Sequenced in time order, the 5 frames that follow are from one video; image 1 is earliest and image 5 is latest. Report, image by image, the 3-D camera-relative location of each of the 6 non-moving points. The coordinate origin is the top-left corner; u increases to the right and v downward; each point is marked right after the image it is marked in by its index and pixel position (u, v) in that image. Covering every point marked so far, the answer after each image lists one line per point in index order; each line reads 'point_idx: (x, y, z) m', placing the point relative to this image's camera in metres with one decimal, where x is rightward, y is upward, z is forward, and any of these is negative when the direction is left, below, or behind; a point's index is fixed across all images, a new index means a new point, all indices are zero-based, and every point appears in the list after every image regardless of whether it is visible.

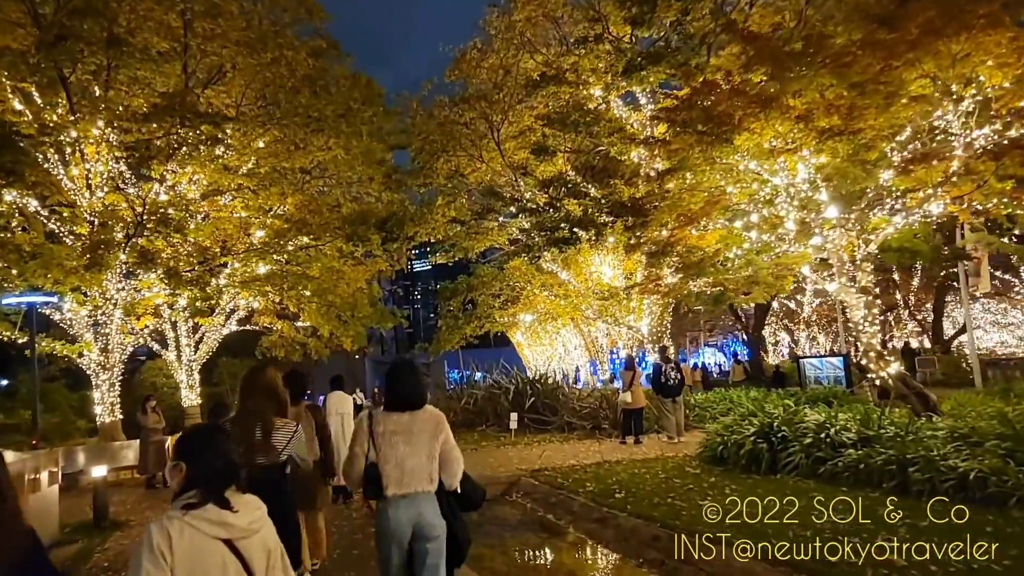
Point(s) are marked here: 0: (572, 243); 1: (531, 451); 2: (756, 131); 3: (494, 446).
0: (+1.0, +0.7, +12.1) m
1: (+0.4, -2.9, +12.8) m
2: (+3.1, +2.0, +8.9) m
3: (-0.3, -3.0, +13.8) m
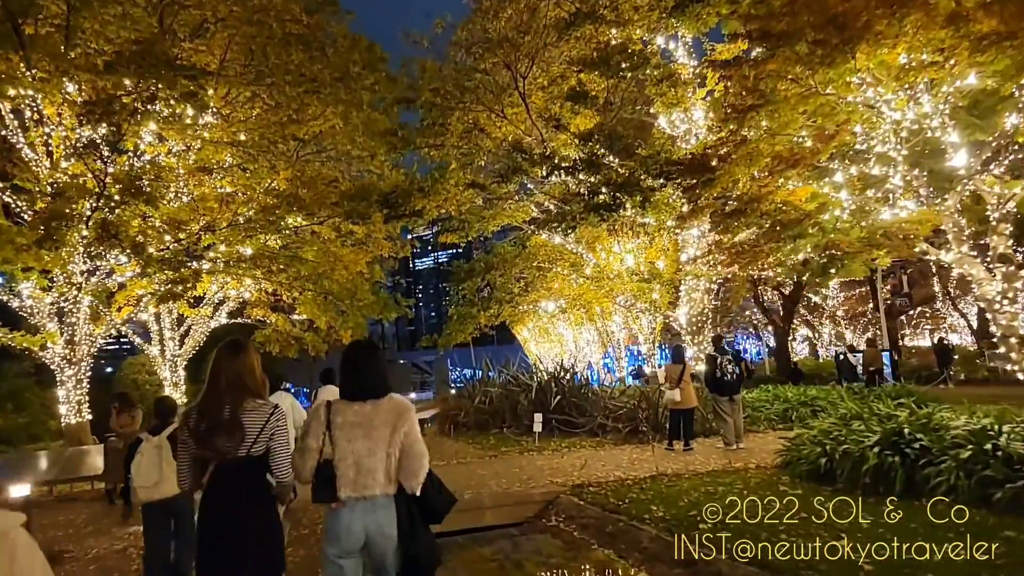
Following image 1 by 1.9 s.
0: (+1.4, +1.1, +10.1) m
1: (+0.8, -2.6, +10.8) m
2: (+3.5, +2.3, +6.9) m
3: (+0.1, -2.7, +11.8) m
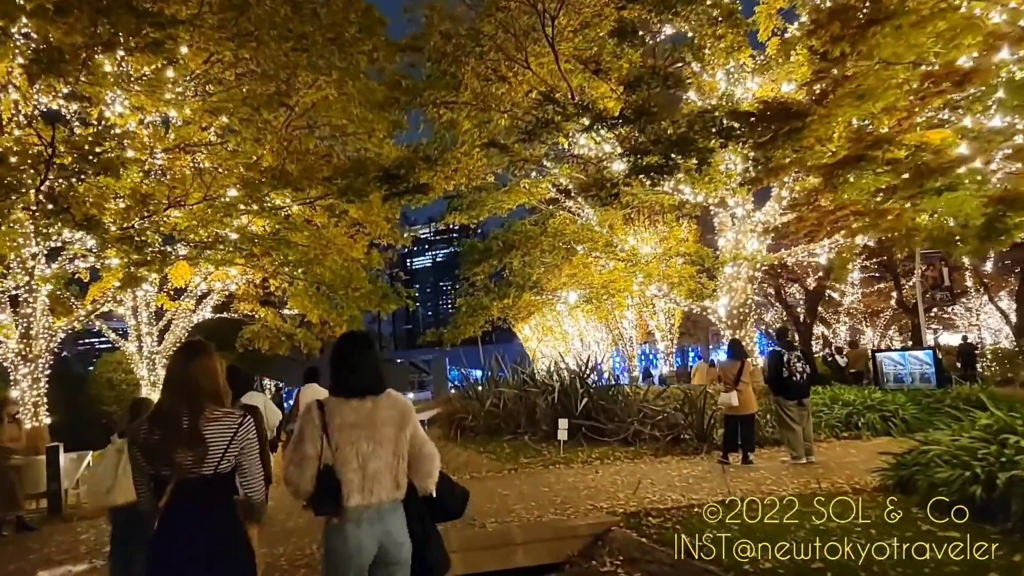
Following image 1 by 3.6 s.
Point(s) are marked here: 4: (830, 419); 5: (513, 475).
0: (+1.7, +1.3, +8.3) m
1: (+1.1, -2.3, +9.1) m
2: (+3.8, +2.5, +5.2) m
3: (+0.4, -2.4, +10.1) m
4: (+4.7, -1.9, +10.9) m
5: (0.0, -2.5, +9.5) m
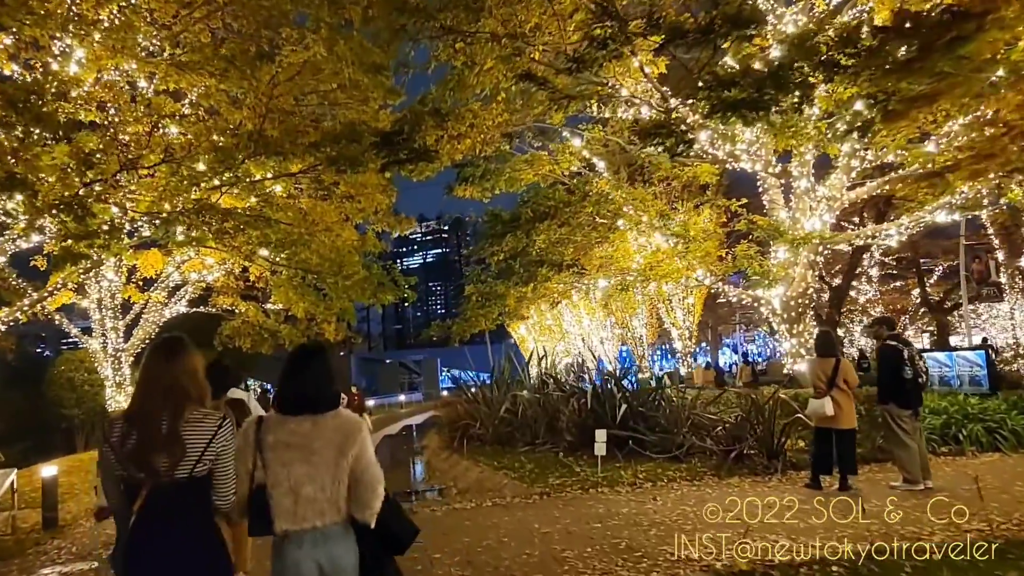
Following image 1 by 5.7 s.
0: (+2.1, +1.5, +6.4) m
1: (+1.5, -2.1, +7.1) m
2: (+4.3, +2.7, +3.3) m
3: (+0.7, -2.2, +8.1) m
4: (+5.1, -1.7, +9.0) m
5: (+0.4, -2.2, +7.6) m
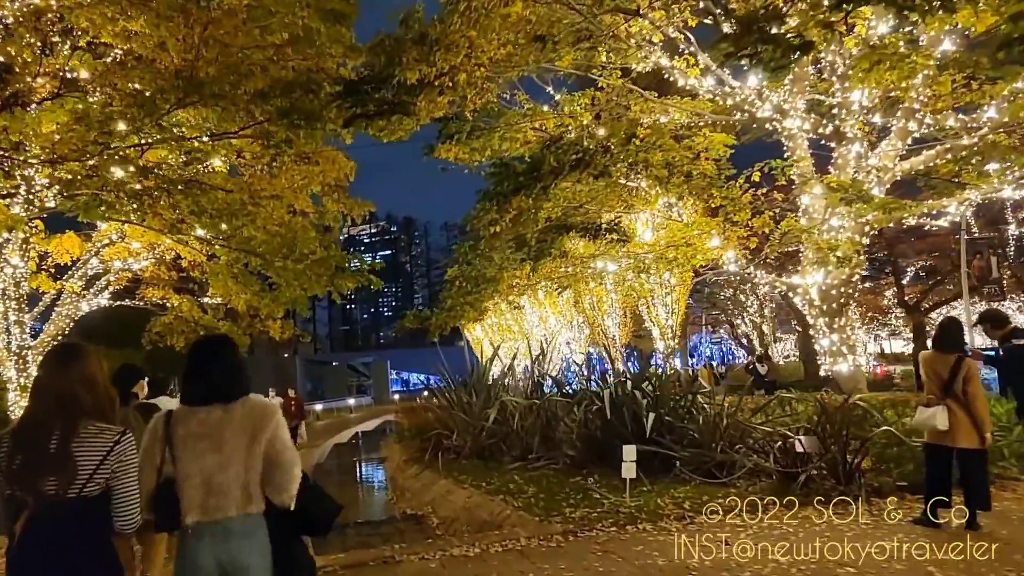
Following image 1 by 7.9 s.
0: (+2.4, +1.7, +4.6) m
1: (+1.6, -1.9, +5.3) m
2: (+4.7, +2.9, +1.6) m
3: (+0.8, -2.0, +6.2) m
4: (+5.1, -1.6, +7.4) m
5: (+0.5, -2.0, +5.6) m
